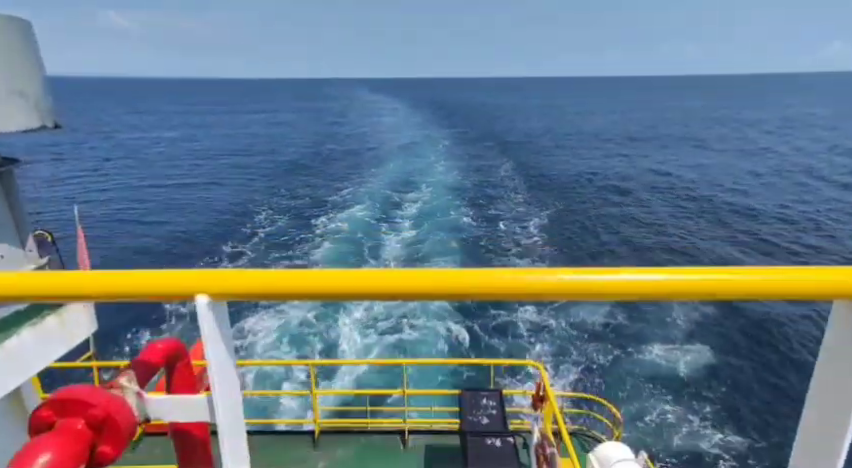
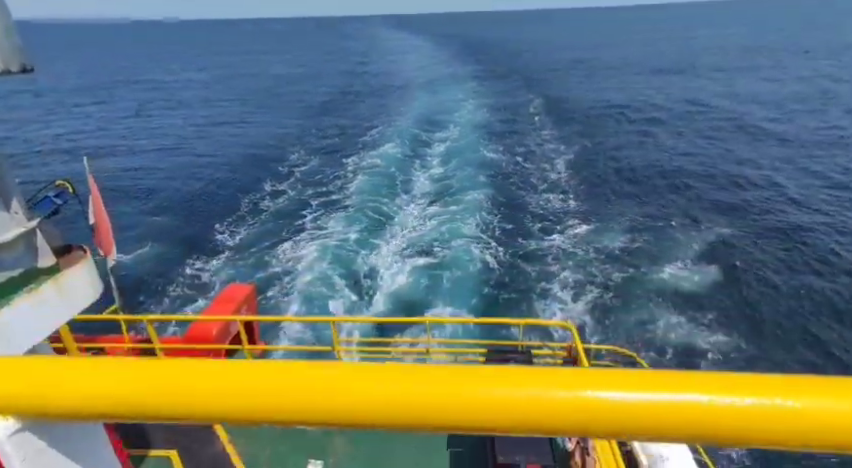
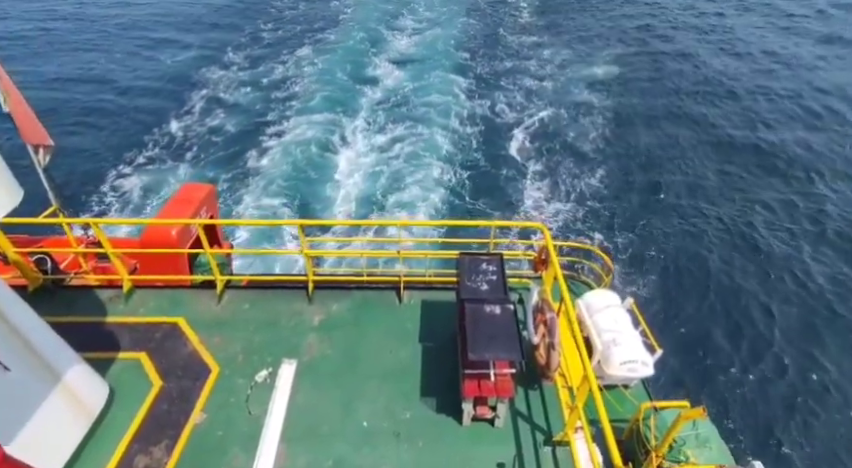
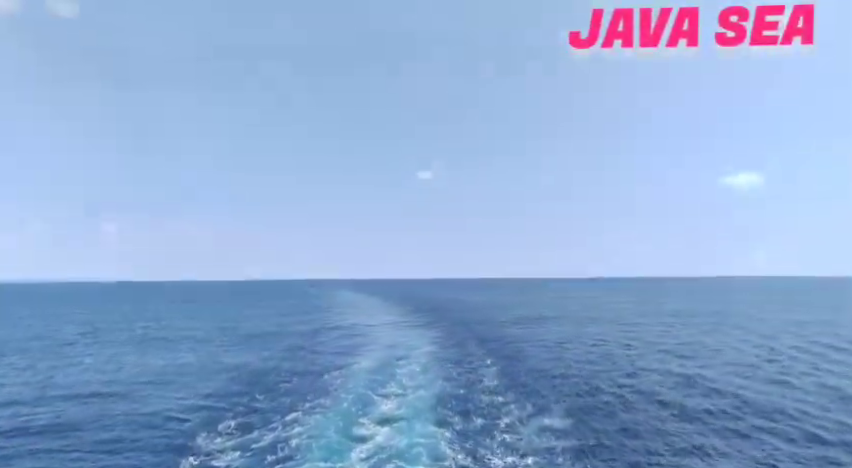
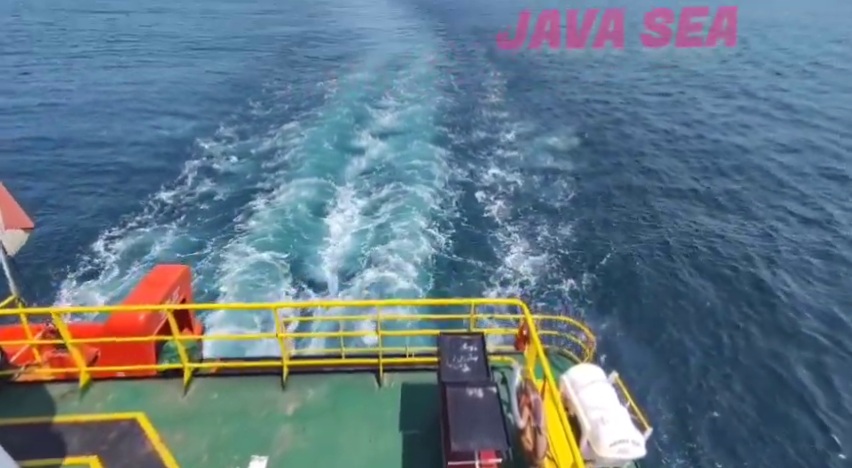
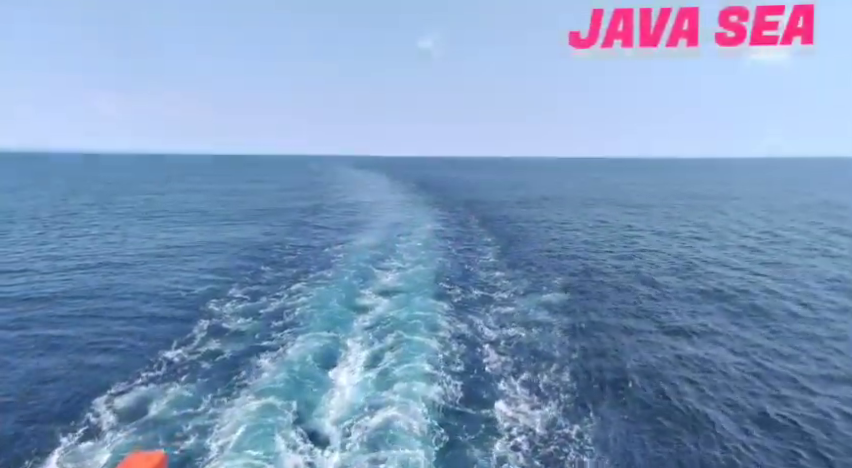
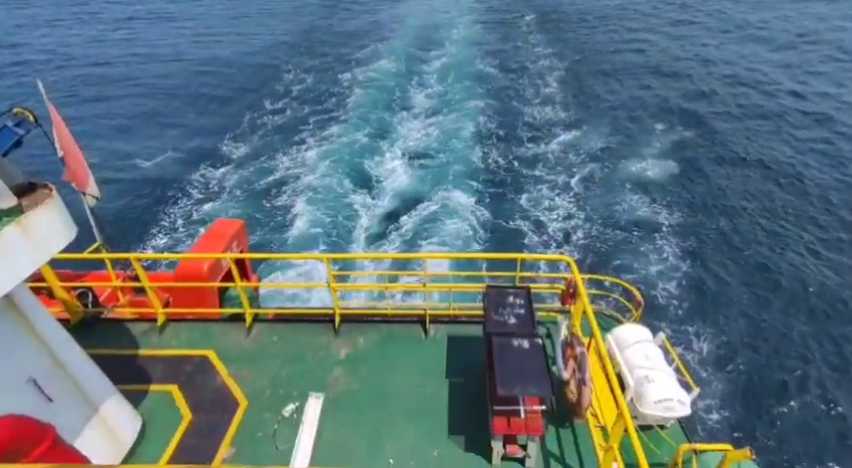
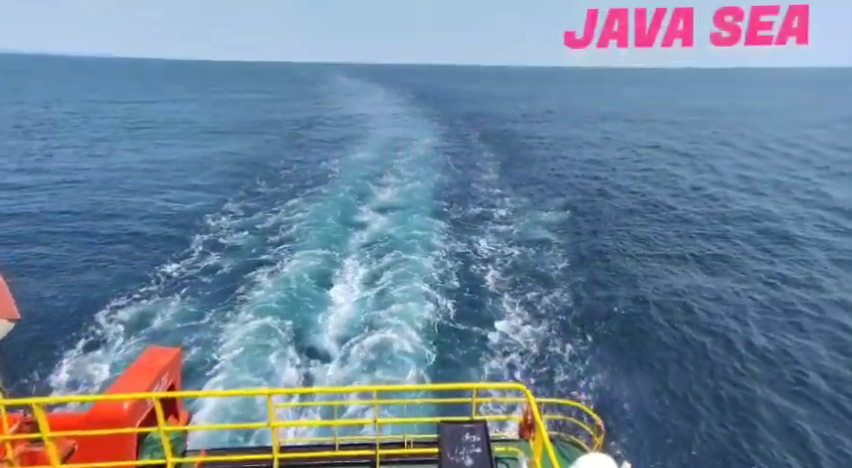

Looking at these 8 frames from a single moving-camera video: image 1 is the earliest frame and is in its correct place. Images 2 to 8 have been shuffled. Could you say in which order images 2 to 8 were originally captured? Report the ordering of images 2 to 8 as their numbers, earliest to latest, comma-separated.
2, 7, 3, 5, 8, 6, 4
